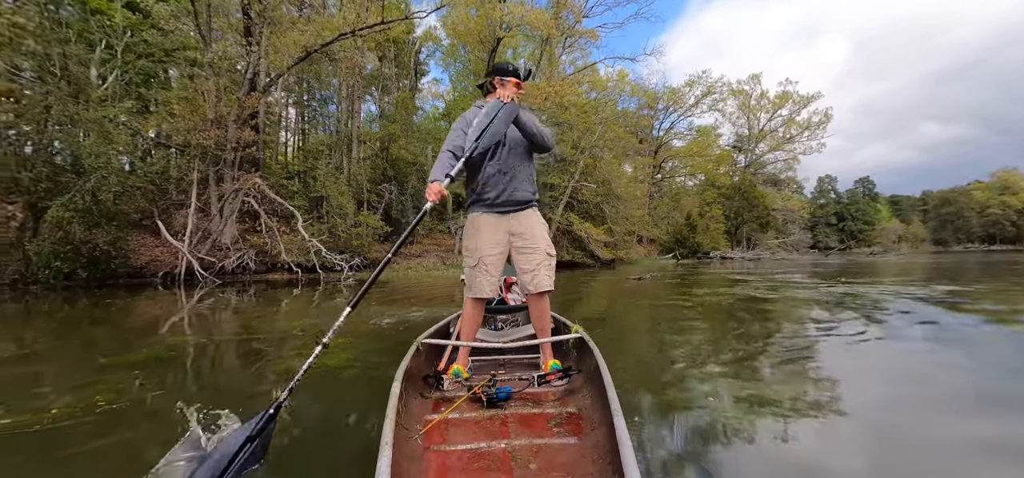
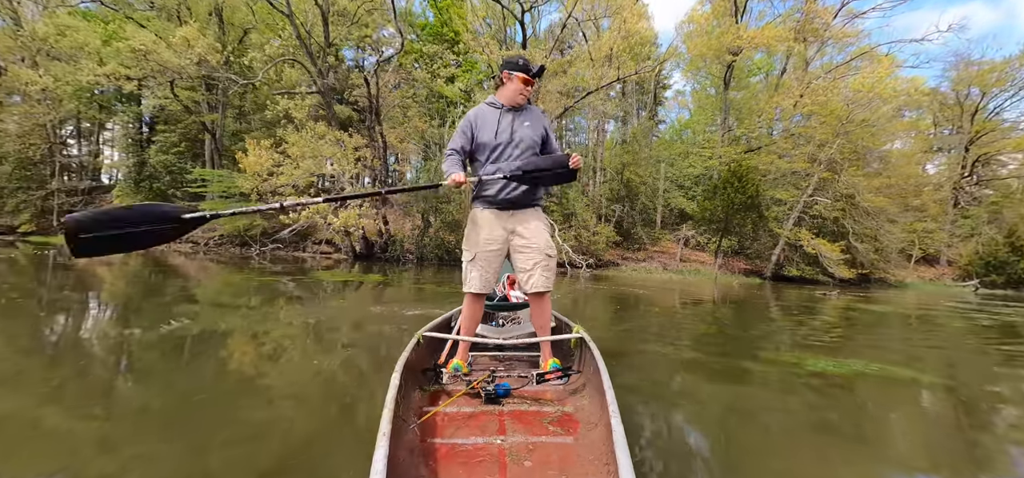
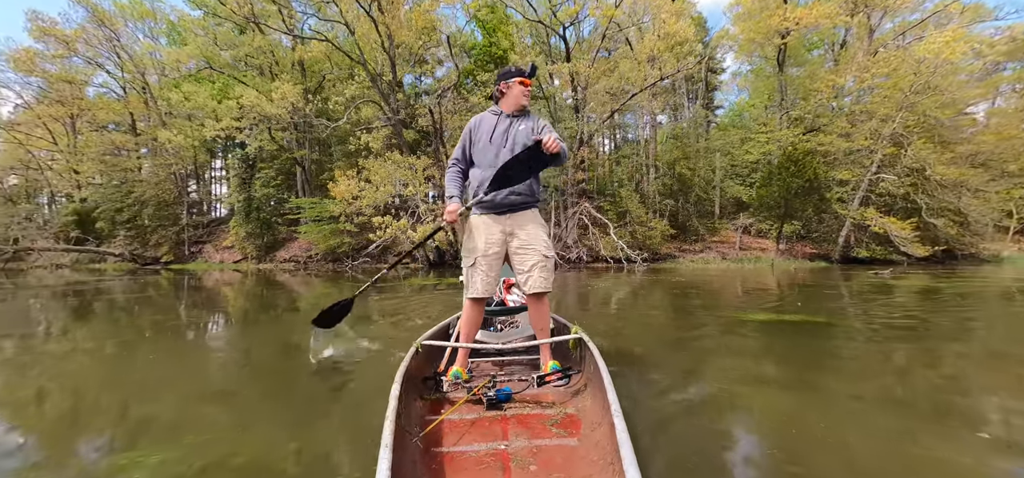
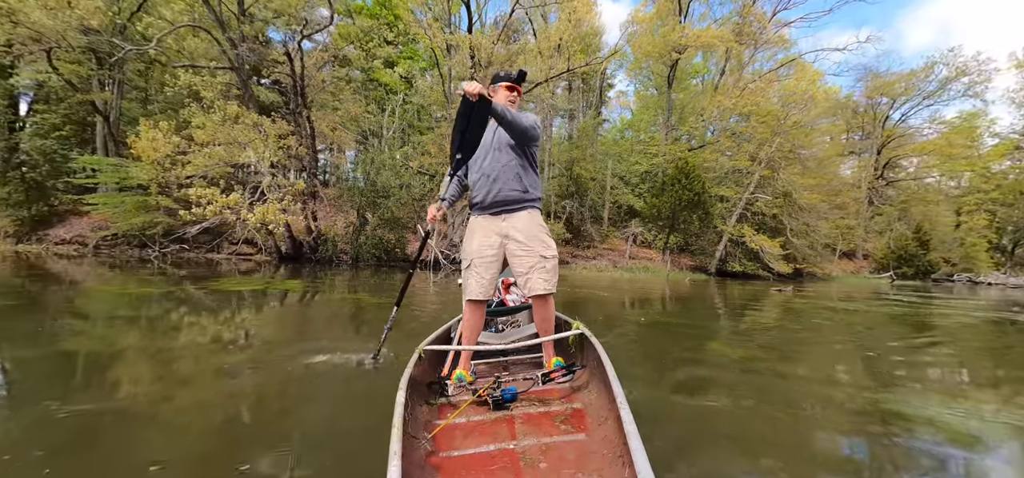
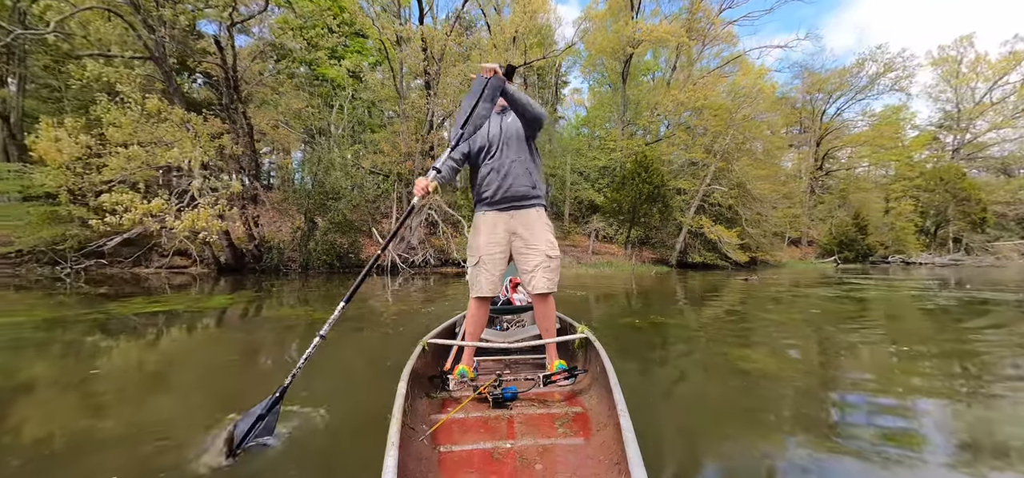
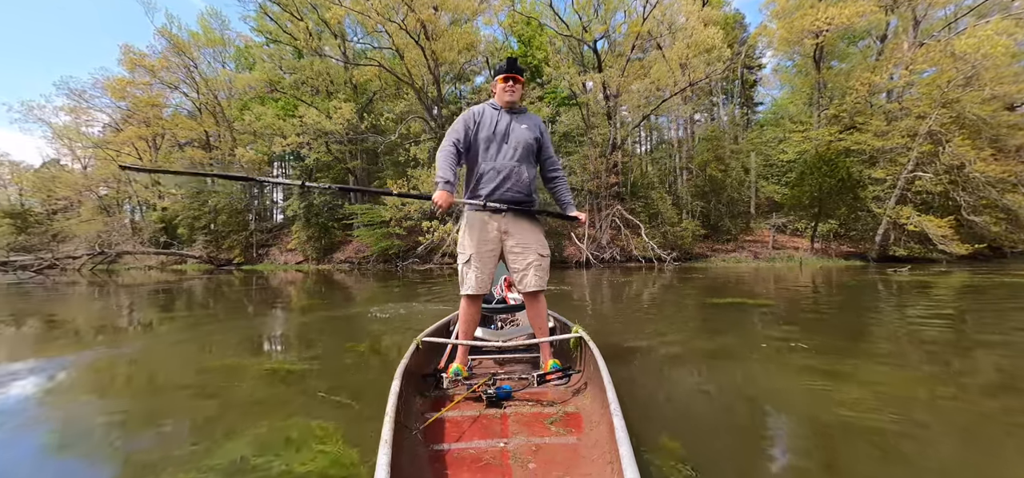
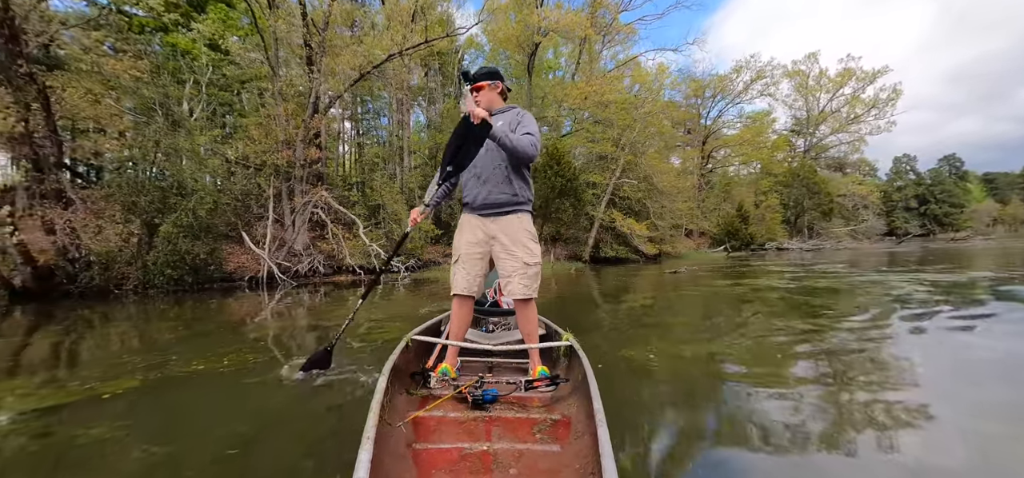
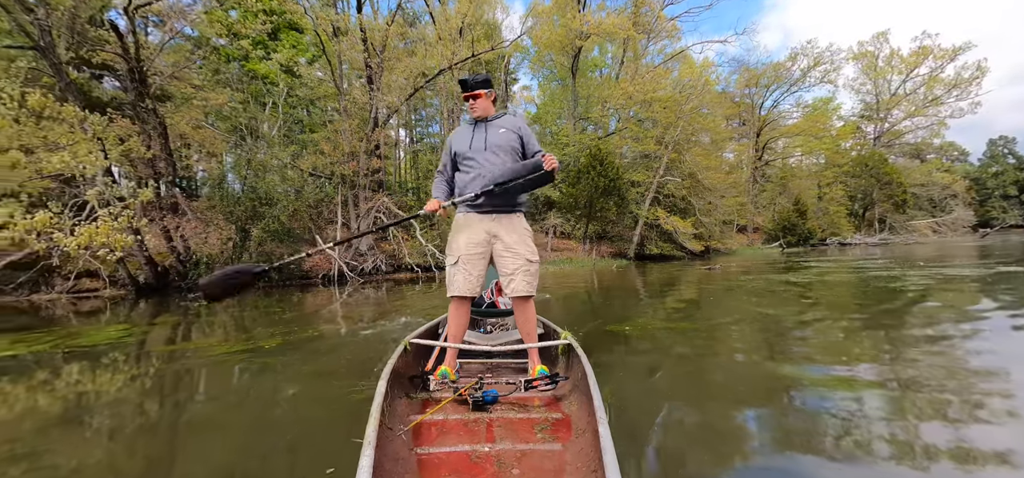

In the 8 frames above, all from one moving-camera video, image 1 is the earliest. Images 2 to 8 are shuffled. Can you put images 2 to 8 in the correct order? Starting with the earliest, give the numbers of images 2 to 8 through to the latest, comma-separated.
7, 8, 5, 4, 2, 3, 6
